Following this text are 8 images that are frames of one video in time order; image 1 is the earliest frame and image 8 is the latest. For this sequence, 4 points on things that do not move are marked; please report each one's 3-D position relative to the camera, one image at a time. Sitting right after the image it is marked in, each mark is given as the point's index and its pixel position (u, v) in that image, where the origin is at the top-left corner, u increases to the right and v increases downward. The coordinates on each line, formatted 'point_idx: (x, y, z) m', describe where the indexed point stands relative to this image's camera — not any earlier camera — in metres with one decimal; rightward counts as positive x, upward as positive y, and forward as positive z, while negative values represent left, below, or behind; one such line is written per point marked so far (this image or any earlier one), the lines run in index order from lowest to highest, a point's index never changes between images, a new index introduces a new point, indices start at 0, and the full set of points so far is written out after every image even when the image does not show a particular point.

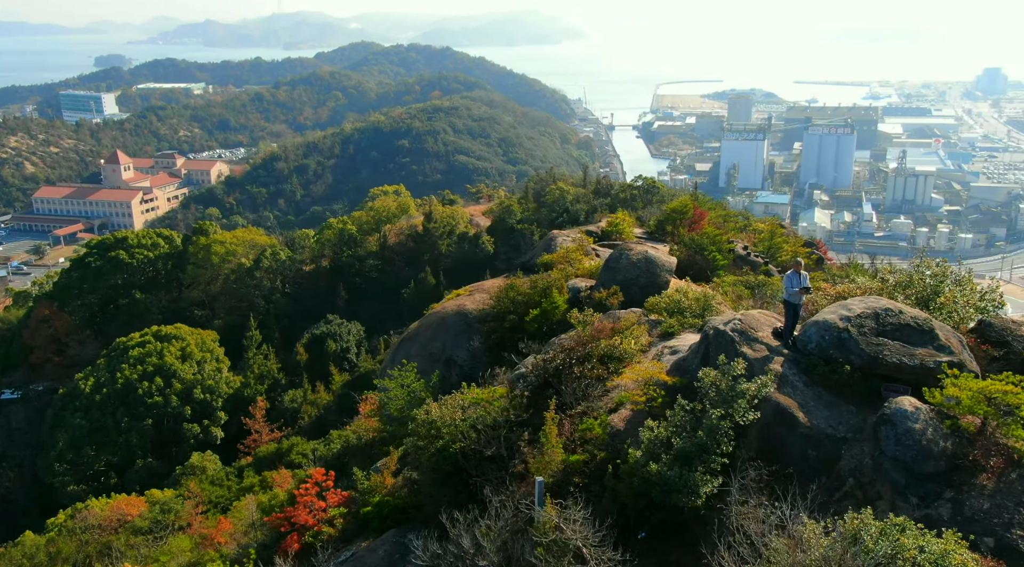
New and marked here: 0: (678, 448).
0: (+1.3, -1.3, +6.6) m
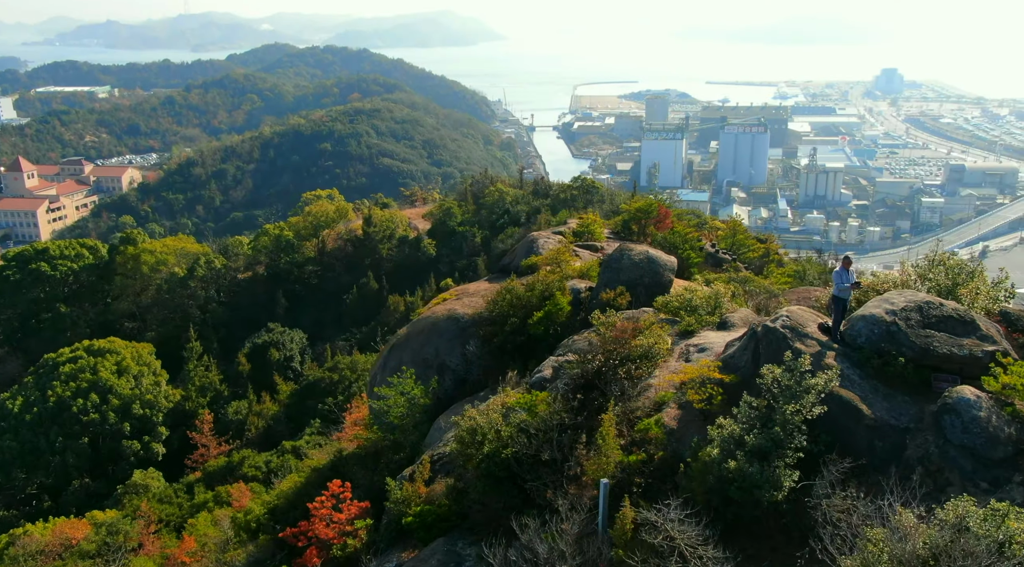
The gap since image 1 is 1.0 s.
0: (+1.9, -1.3, +6.8) m
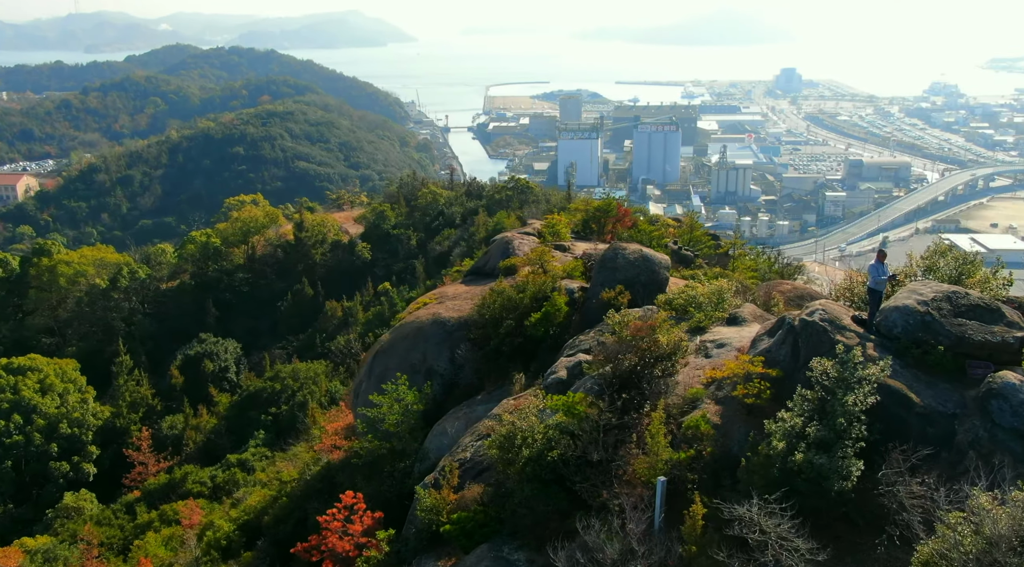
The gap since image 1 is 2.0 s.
0: (+2.5, -1.2, +7.0) m
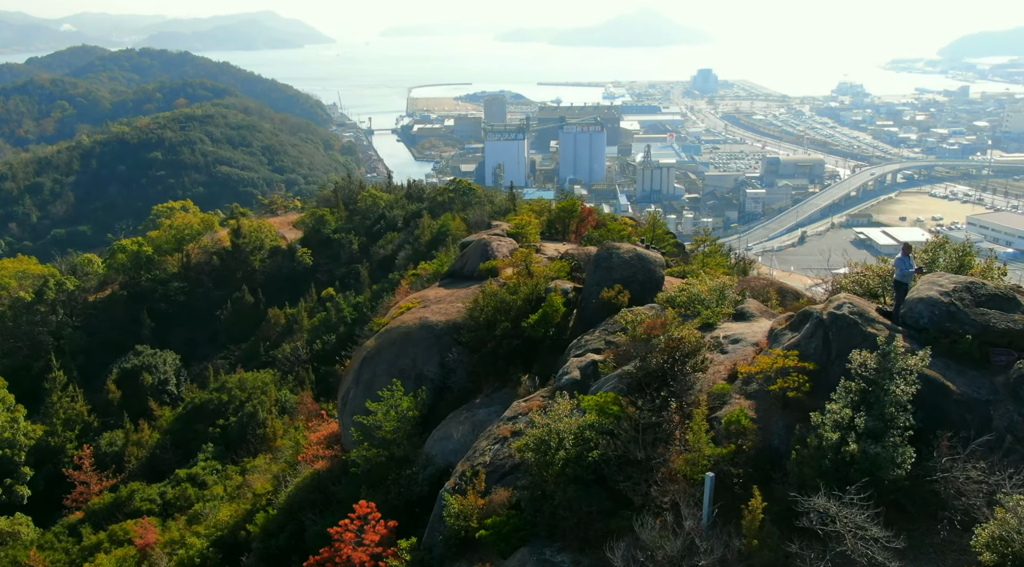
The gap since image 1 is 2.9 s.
0: (+3.0, -1.2, +7.2) m
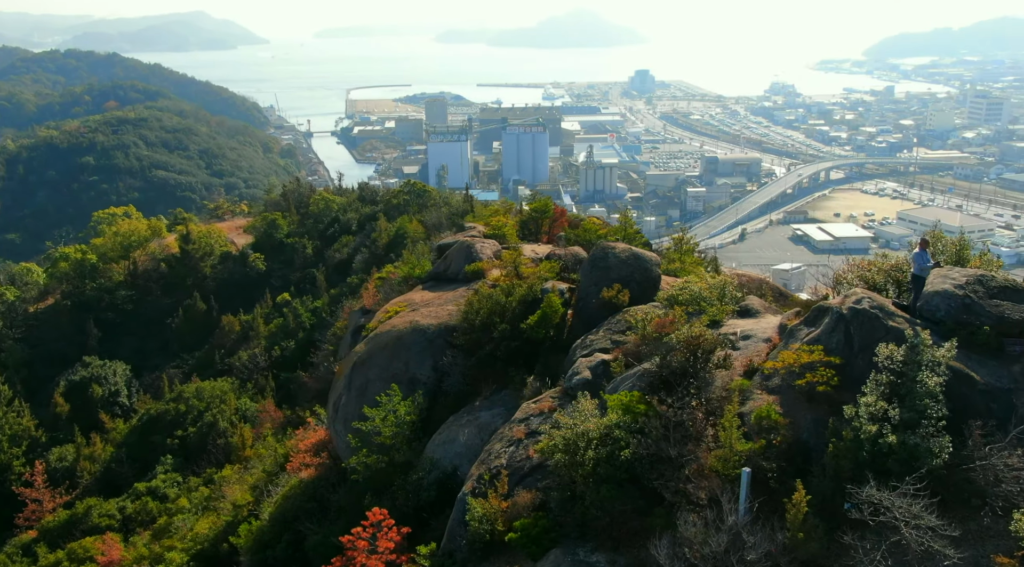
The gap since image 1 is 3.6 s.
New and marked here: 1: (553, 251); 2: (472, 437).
0: (+3.4, -1.2, +7.4) m
1: (+0.8, +0.6, +16.5) m
2: (-0.6, -2.1, +12.0) m
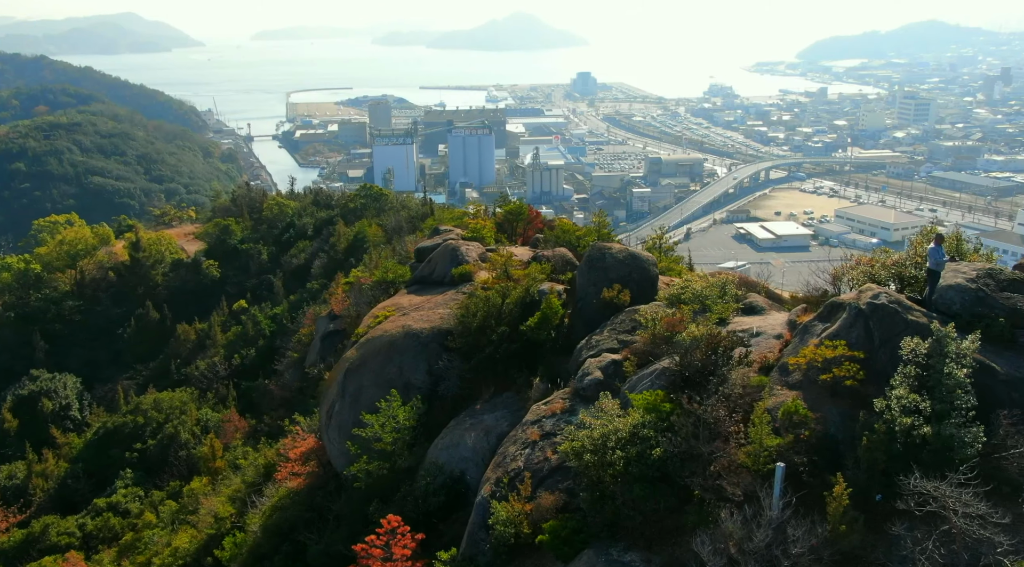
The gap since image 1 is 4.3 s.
0: (+3.7, -1.1, +7.6) m
1: (+0.5, +0.6, +16.5) m
2: (-0.5, -2.2, +11.9) m
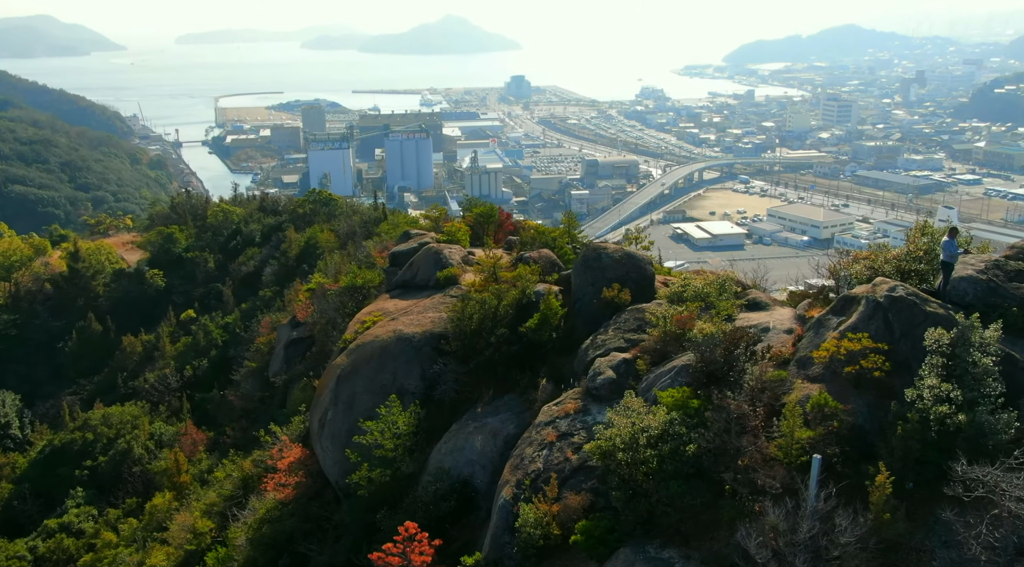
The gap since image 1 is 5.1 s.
0: (+4.1, -1.0, +7.8) m
1: (+0.2, +0.6, +16.4) m
2: (-0.4, -2.2, +11.8) m
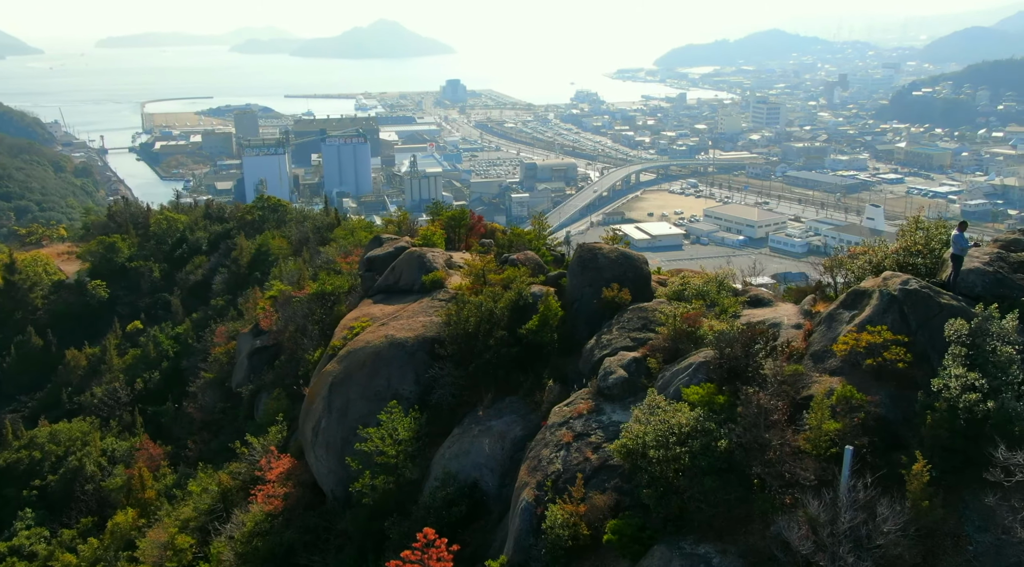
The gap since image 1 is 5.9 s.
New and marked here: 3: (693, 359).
0: (+4.4, -0.9, +8.0) m
1: (-0.1, +0.5, +16.3) m
2: (-0.3, -2.2, +11.7) m
3: (+2.0, -1.0, +9.9) m
